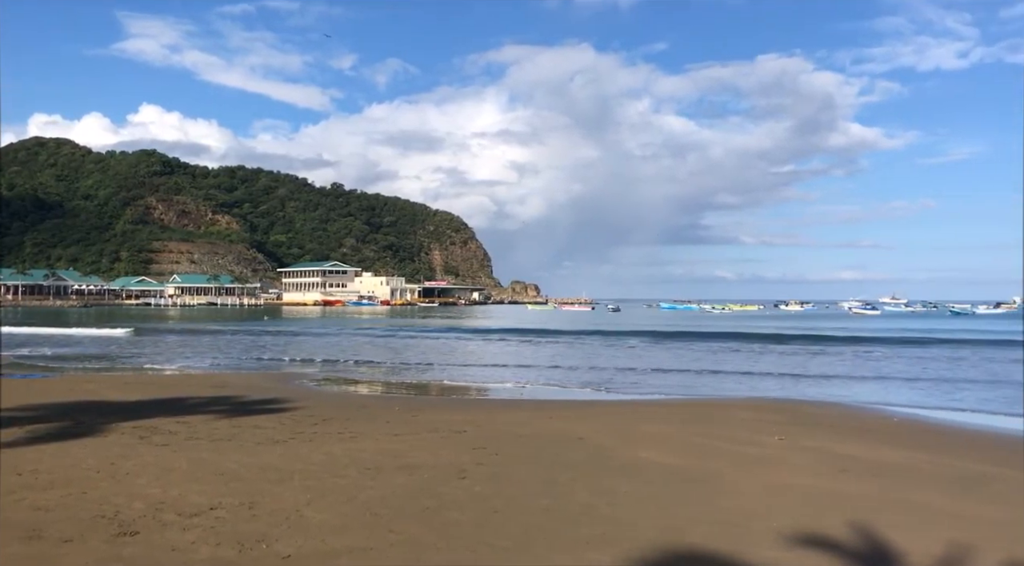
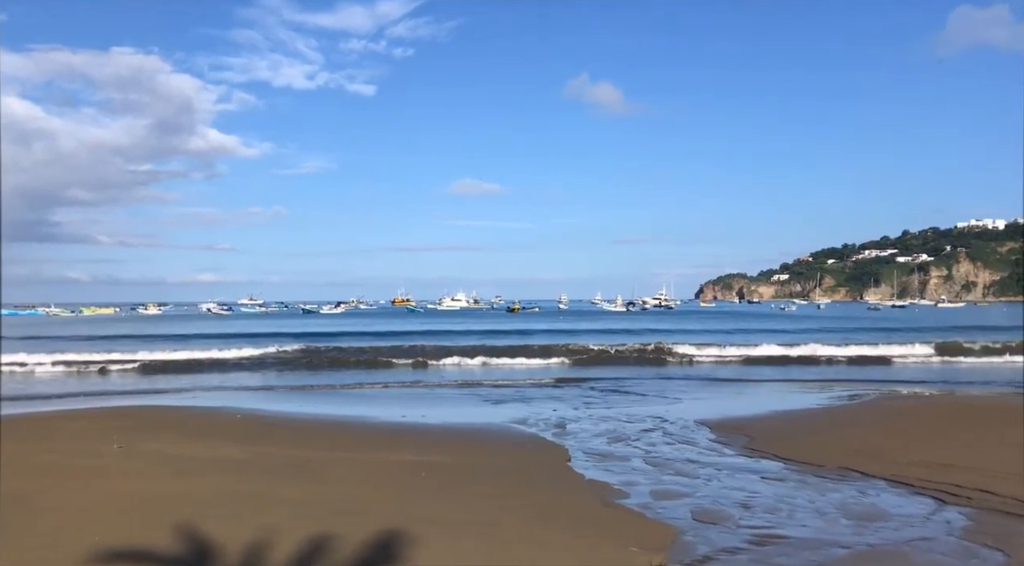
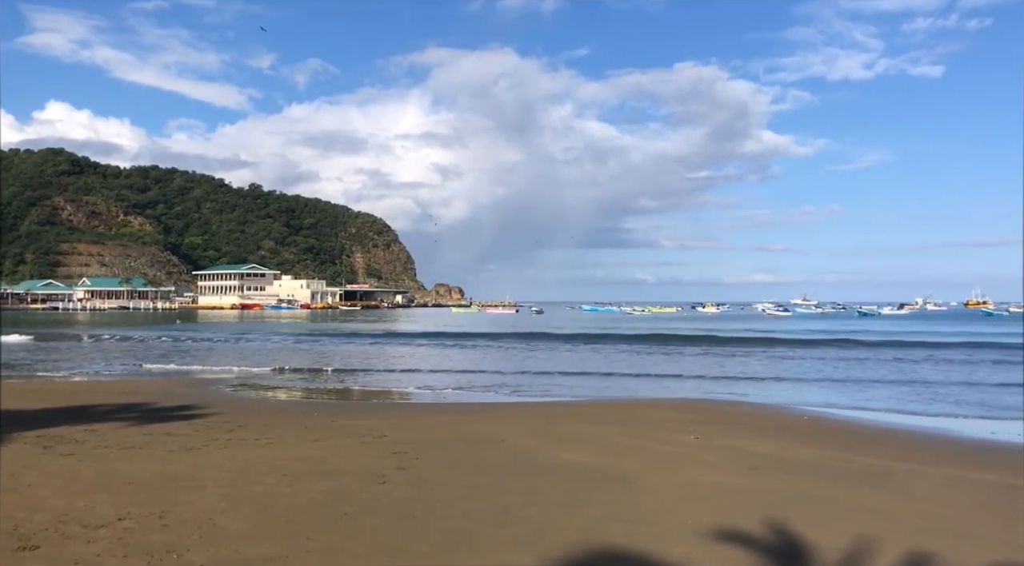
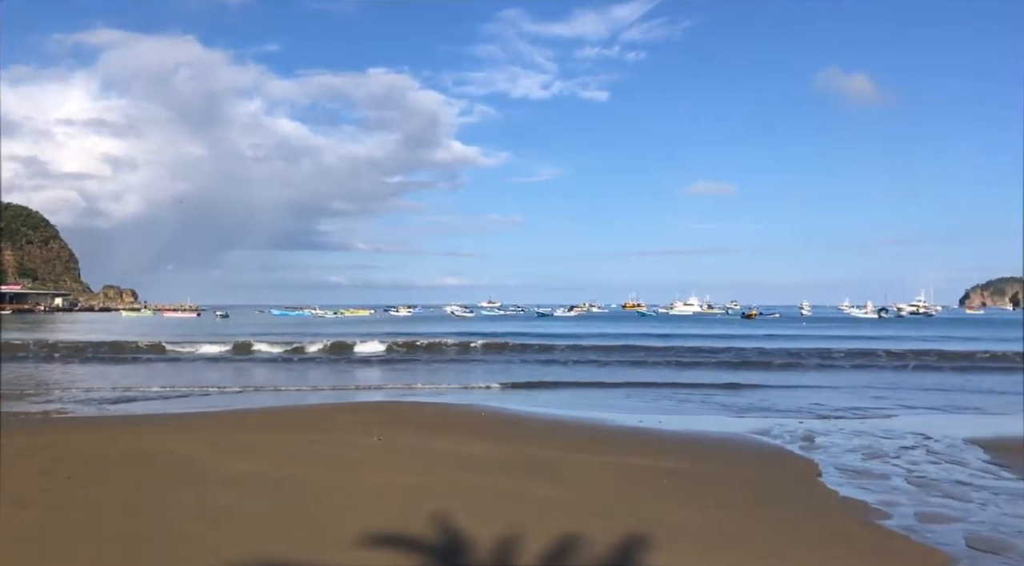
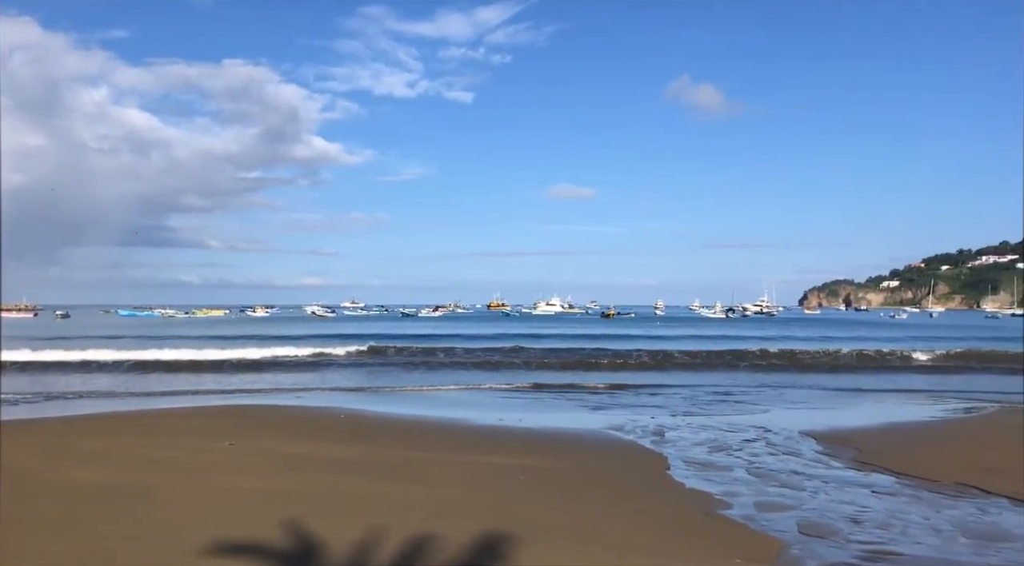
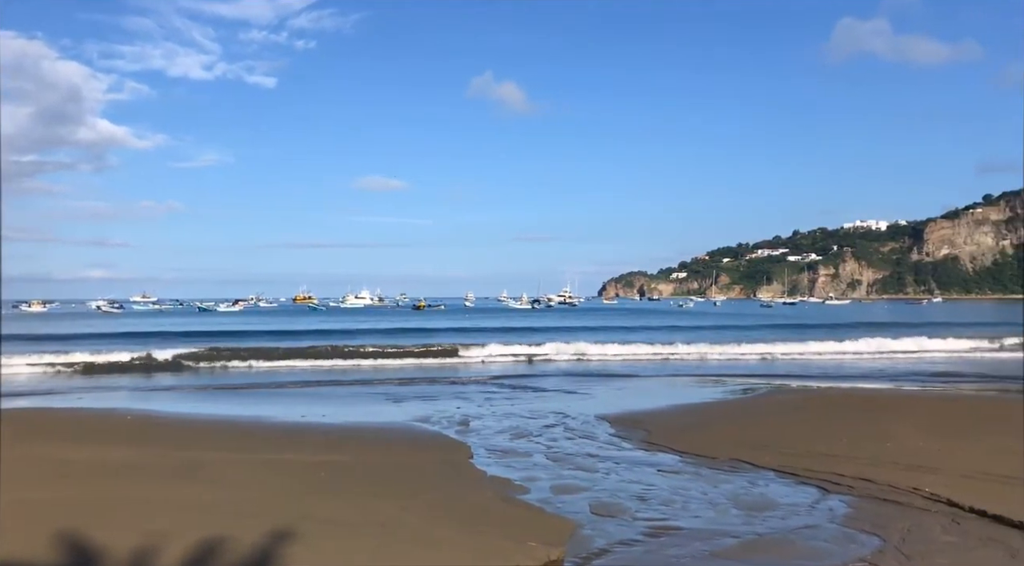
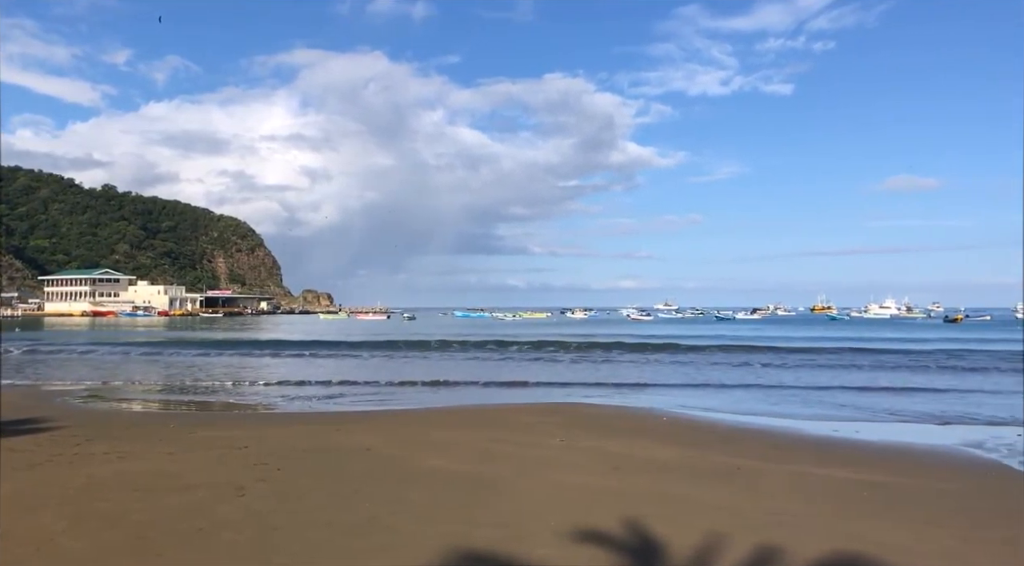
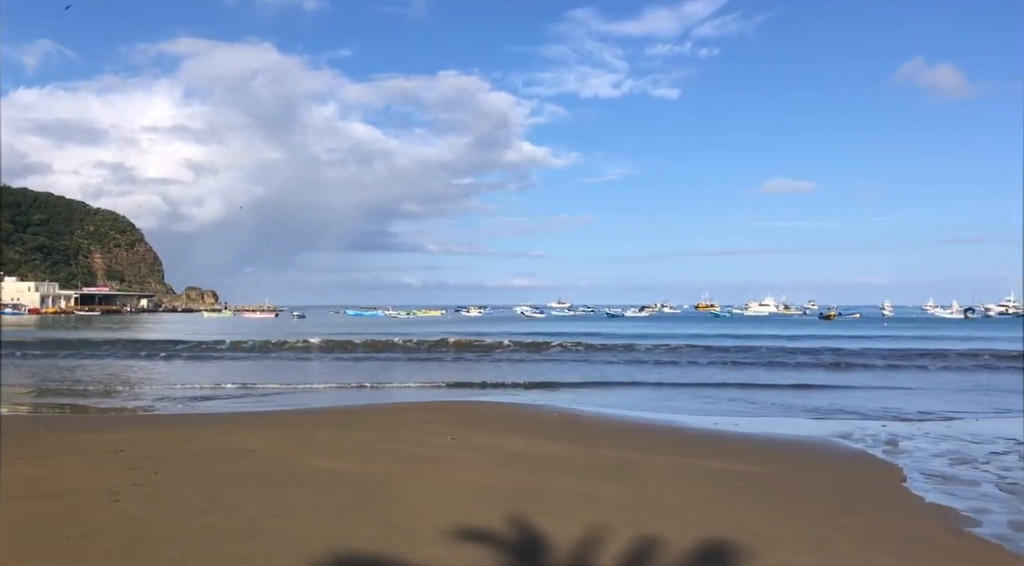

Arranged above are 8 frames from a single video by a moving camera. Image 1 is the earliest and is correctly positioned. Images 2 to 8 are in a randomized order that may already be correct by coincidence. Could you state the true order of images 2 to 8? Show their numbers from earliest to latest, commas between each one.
3, 7, 8, 4, 5, 2, 6
